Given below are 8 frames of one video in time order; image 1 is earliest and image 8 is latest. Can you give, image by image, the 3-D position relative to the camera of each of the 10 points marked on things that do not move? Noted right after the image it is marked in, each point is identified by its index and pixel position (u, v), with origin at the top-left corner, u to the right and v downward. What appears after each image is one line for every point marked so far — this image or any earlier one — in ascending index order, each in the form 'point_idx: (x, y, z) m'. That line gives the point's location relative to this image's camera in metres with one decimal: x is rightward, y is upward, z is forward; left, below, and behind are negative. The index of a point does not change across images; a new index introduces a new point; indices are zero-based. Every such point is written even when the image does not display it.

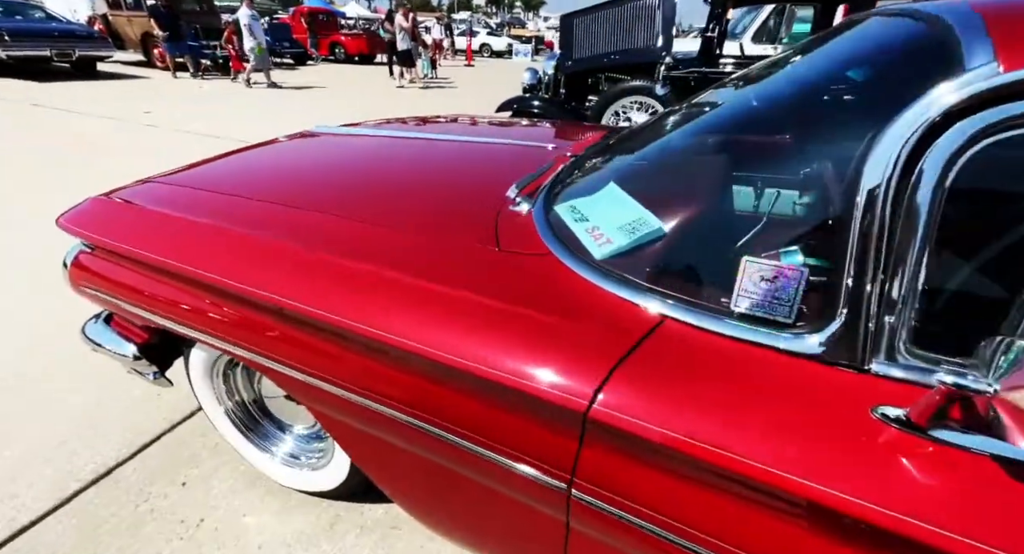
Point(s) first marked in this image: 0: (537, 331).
0: (+0.1, -0.1, +0.8) m
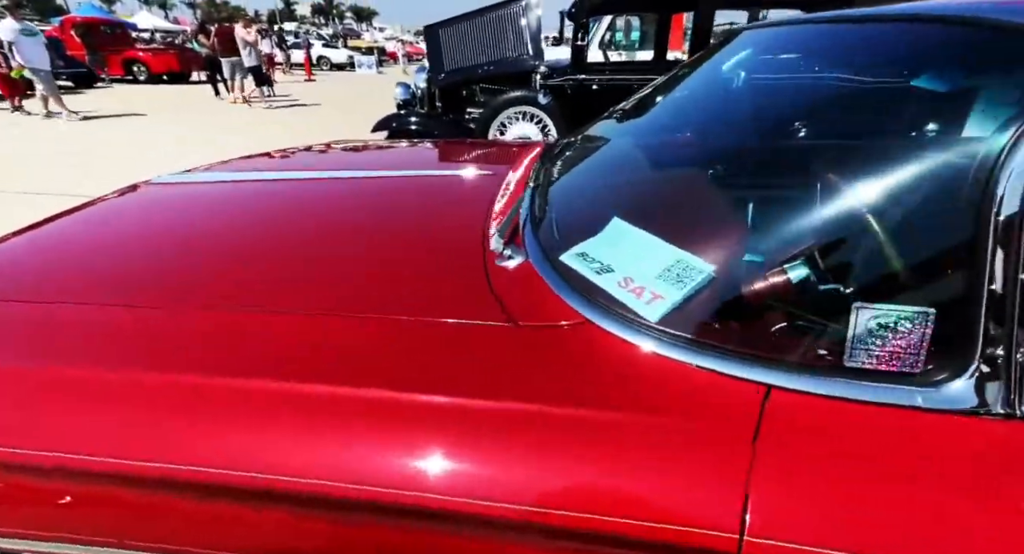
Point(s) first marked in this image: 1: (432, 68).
0: (+0.2, -0.2, +0.6) m
1: (-0.7, +1.8, +4.0) m
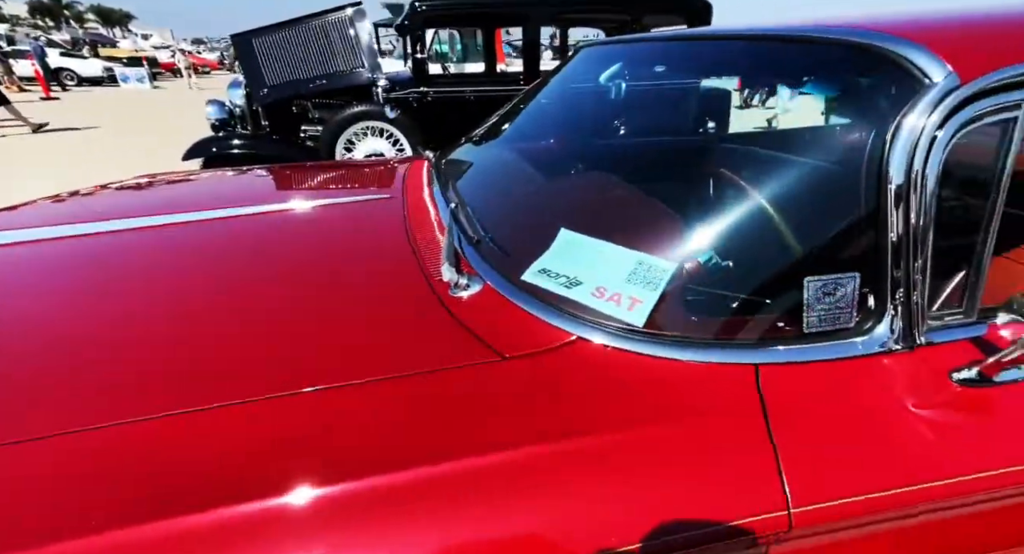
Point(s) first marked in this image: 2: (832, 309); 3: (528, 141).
0: (+0.2, -0.2, +0.6) m
1: (-2.0, +1.5, +3.5) m
2: (+0.5, 0.0, +0.7) m
3: (+0.1, +0.6, +2.0) m
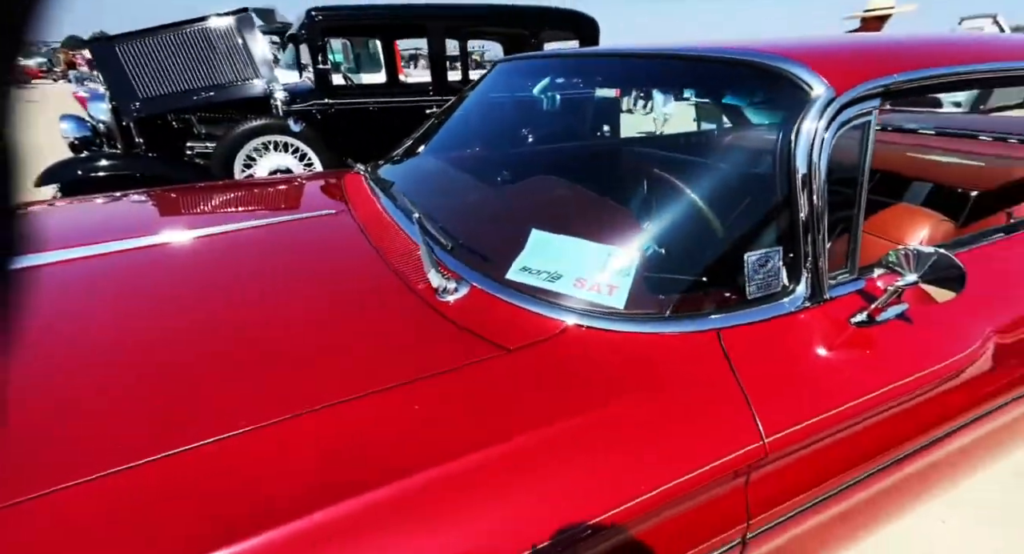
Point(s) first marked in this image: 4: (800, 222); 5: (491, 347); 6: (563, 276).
0: (+0.3, -0.2, +0.7) m
1: (-2.7, +1.2, +3.1) m
2: (+0.5, 0.0, +0.9) m
3: (-0.3, +0.6, +2.0) m
4: (+0.6, +0.1, +0.9) m
5: (0.0, -0.1, +0.8) m
6: (+0.1, 0.0, +0.9) m
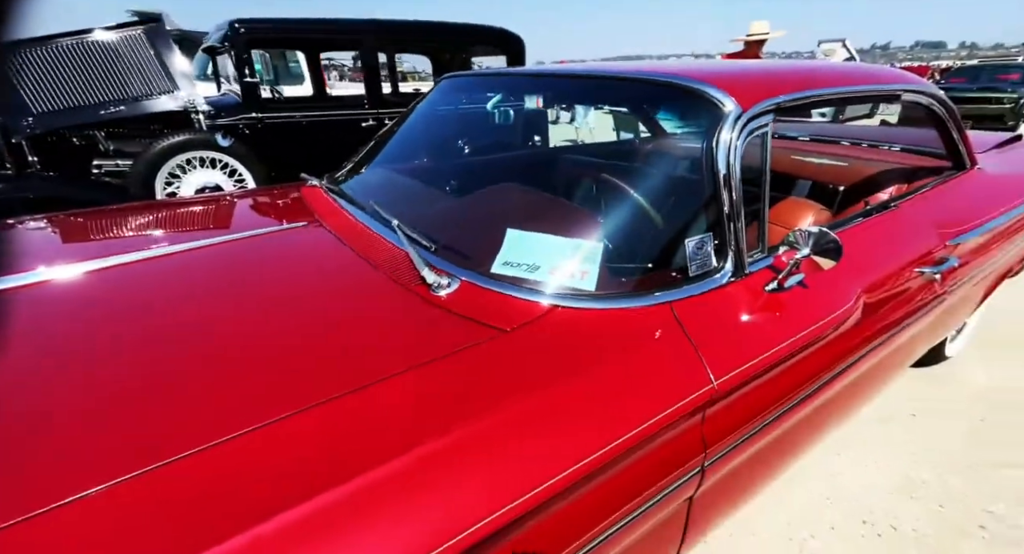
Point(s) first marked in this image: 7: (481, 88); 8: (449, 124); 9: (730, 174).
0: (+0.3, -0.2, +0.9) m
1: (-3.1, +1.0, +2.8) m
2: (+0.5, 0.0, +1.1) m
3: (-0.5, +0.5, +2.1) m
4: (+0.5, +0.2, +1.1) m
5: (0.0, -0.1, +0.9) m
6: (+0.1, 0.0, +1.1) m
7: (-0.2, +0.9, +2.3) m
8: (-0.3, +0.8, +2.3) m
9: (+0.5, +0.2, +1.1) m
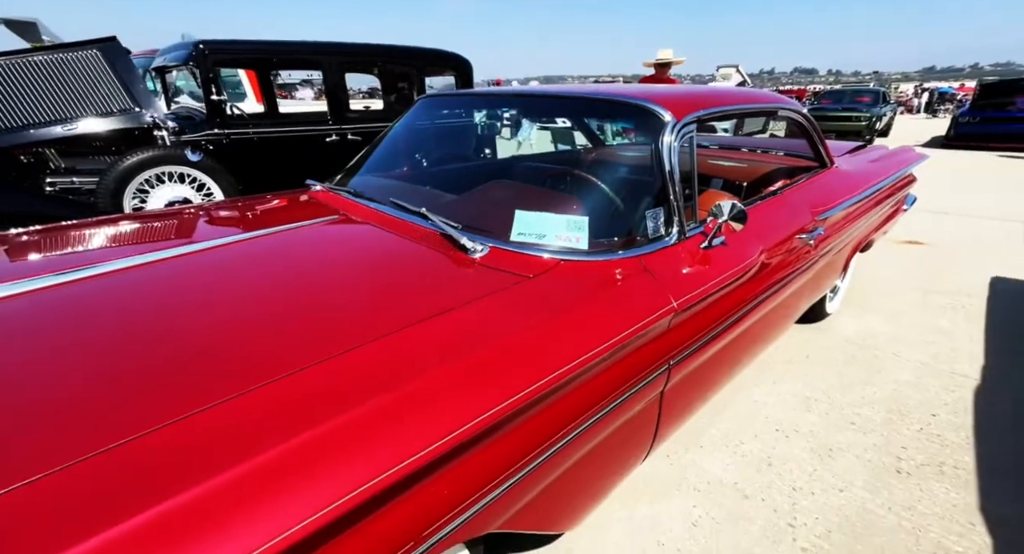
0: (+0.3, 0.0, +1.3) m
1: (-3.3, +0.9, +2.7) m
2: (+0.5, +0.2, +1.5) m
3: (-0.6, +0.5, +2.4) m
4: (+0.5, +0.3, +1.6) m
5: (0.0, 0.0, +1.3) m
6: (+0.1, +0.1, +1.4) m
7: (-0.4, +0.9, +2.6) m
8: (-0.5, +0.8, +2.6) m
9: (+0.5, +0.4, +1.6) m
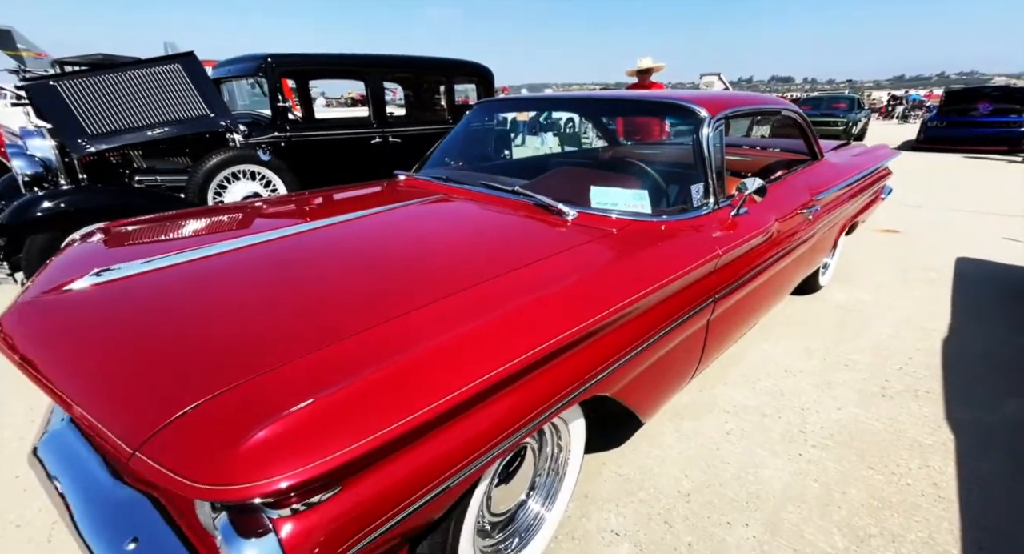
0: (+0.6, +0.1, +1.7) m
1: (-3.1, +1.0, +3.1) m
2: (+0.8, +0.3, +2.0) m
3: (-0.4, +0.7, +2.8) m
4: (+0.8, +0.4, +2.0) m
5: (+0.3, +0.2, +1.7) m
6: (+0.4, +0.3, +1.9) m
7: (-0.1, +1.1, +3.0) m
8: (-0.3, +0.9, +3.0) m
9: (+0.8, +0.5, +2.0) m
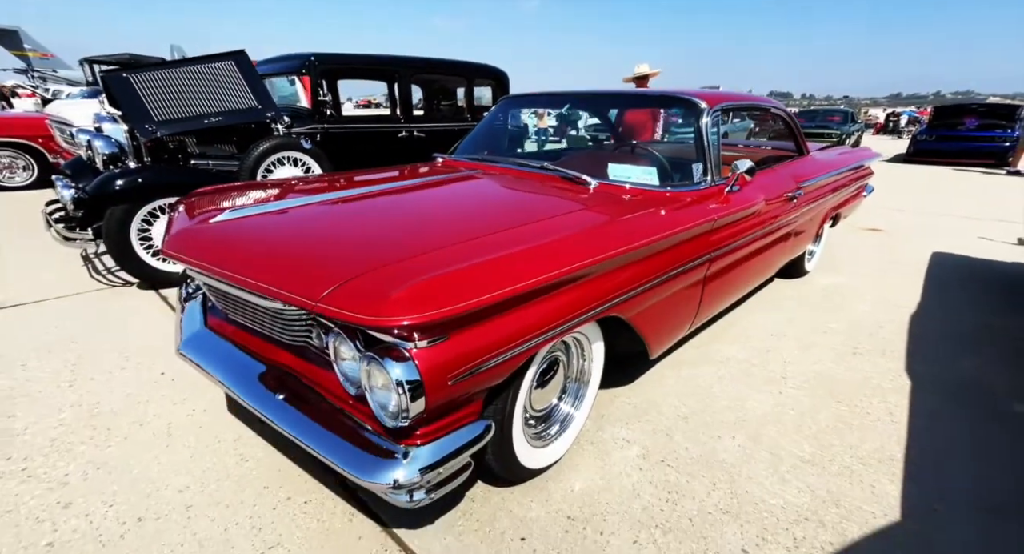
0: (+0.8, +0.3, +2.1) m
1: (-2.9, +1.2, +3.5) m
2: (+0.9, +0.5, +2.4) m
3: (-0.2, +0.9, +3.2) m
4: (+1.0, +0.6, +2.4) m
5: (+0.5, +0.3, +2.1) m
6: (+0.5, +0.5, +2.2) m
7: (0.0, +1.2, +3.4) m
8: (-0.1, +1.1, +3.4) m
9: (+1.0, +0.7, +2.4) m
